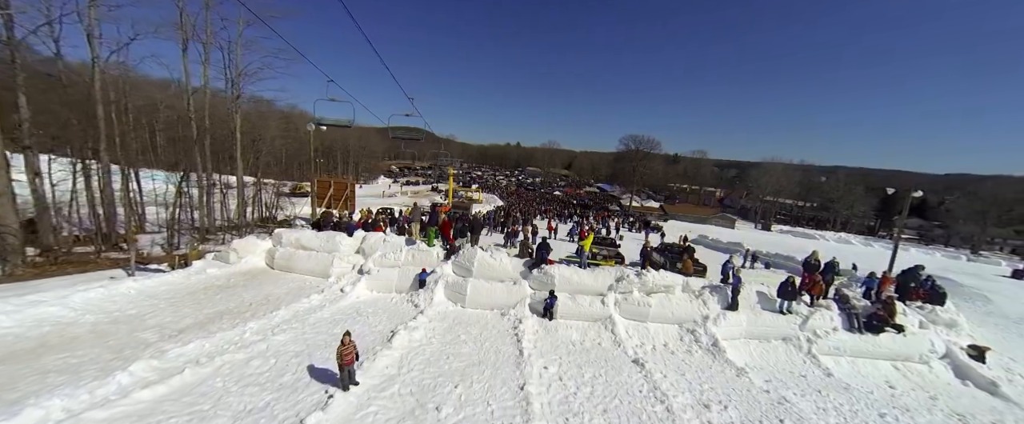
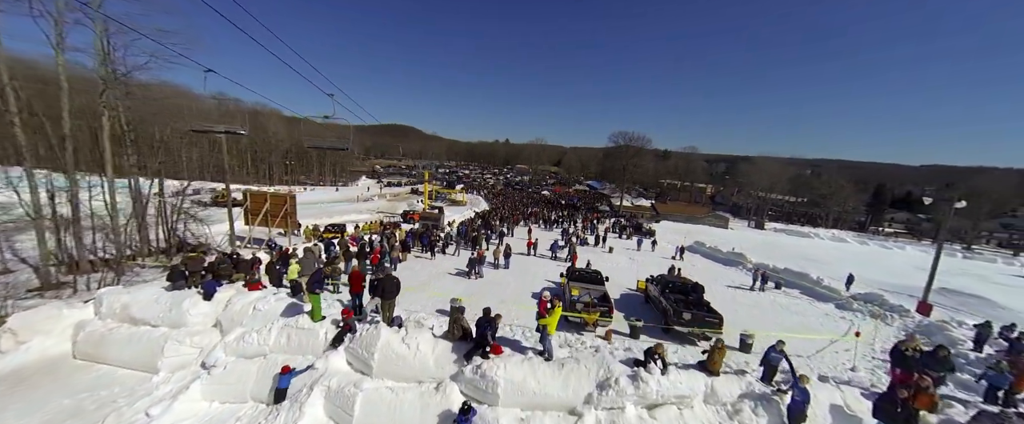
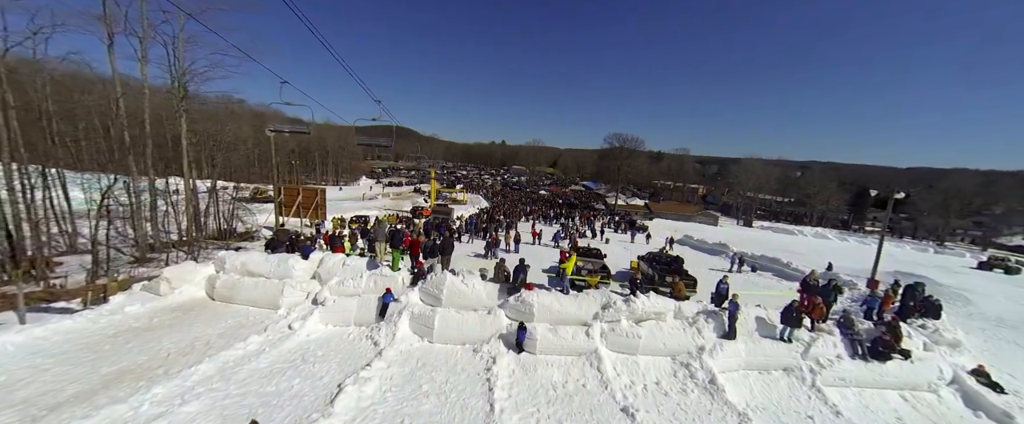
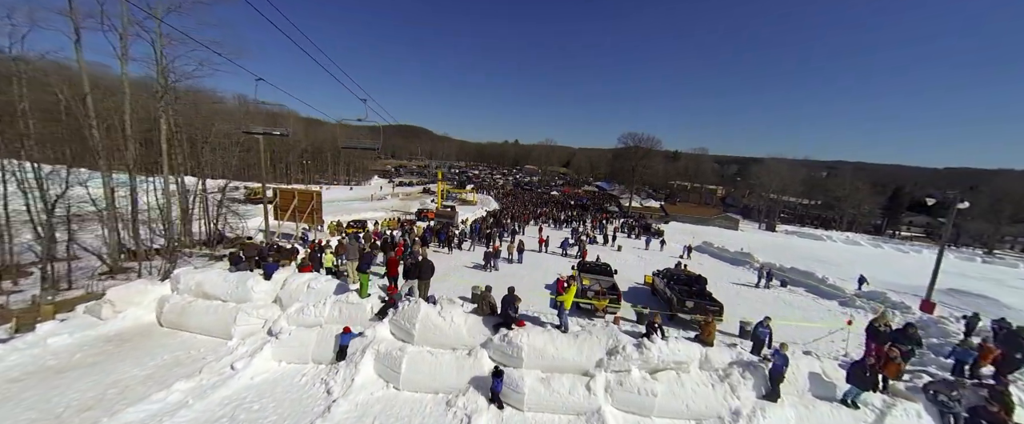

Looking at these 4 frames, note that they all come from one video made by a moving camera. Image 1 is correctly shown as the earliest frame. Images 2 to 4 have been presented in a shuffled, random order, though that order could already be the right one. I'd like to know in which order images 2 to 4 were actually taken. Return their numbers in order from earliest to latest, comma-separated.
3, 4, 2
